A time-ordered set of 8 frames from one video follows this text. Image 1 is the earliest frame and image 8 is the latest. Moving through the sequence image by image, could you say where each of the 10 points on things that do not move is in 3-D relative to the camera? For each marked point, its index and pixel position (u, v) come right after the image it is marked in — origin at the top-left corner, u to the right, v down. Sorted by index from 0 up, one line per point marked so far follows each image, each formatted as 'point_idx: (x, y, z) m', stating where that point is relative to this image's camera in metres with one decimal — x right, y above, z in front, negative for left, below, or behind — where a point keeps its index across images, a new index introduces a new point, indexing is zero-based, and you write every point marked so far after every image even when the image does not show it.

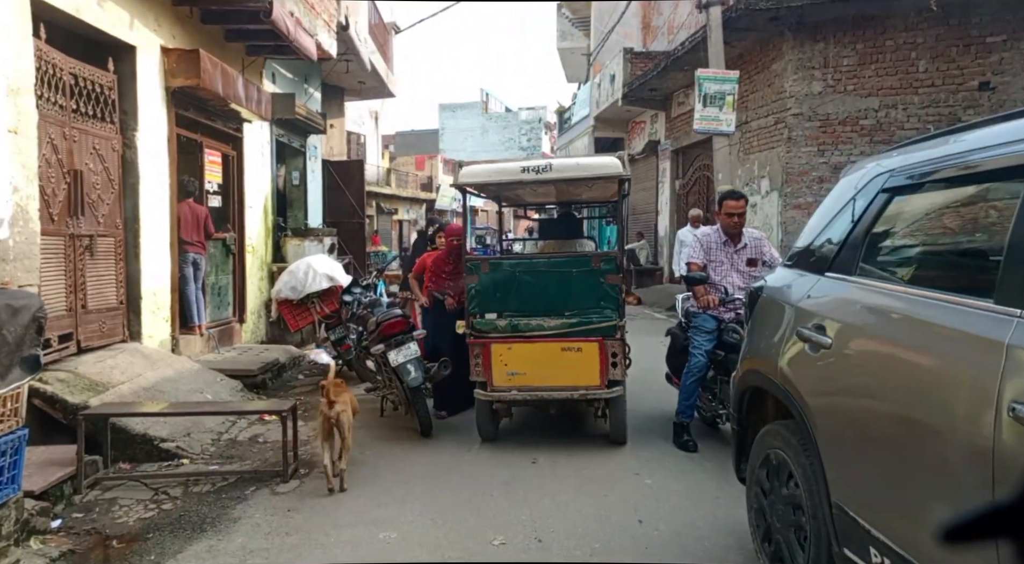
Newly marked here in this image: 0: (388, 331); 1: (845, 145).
0: (-0.9, -0.4, +5.4) m
1: (+5.4, +2.2, +11.7) m
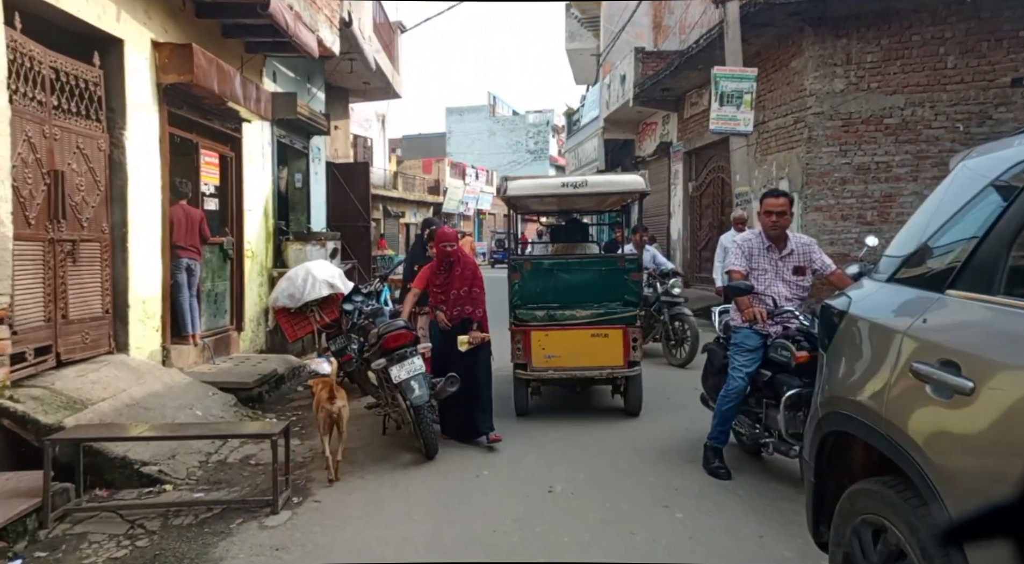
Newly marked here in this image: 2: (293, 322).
0: (-0.8, -0.4, +4.9) m
1: (+5.6, +2.1, +11.2) m
2: (-2.0, -0.4, +6.6) m
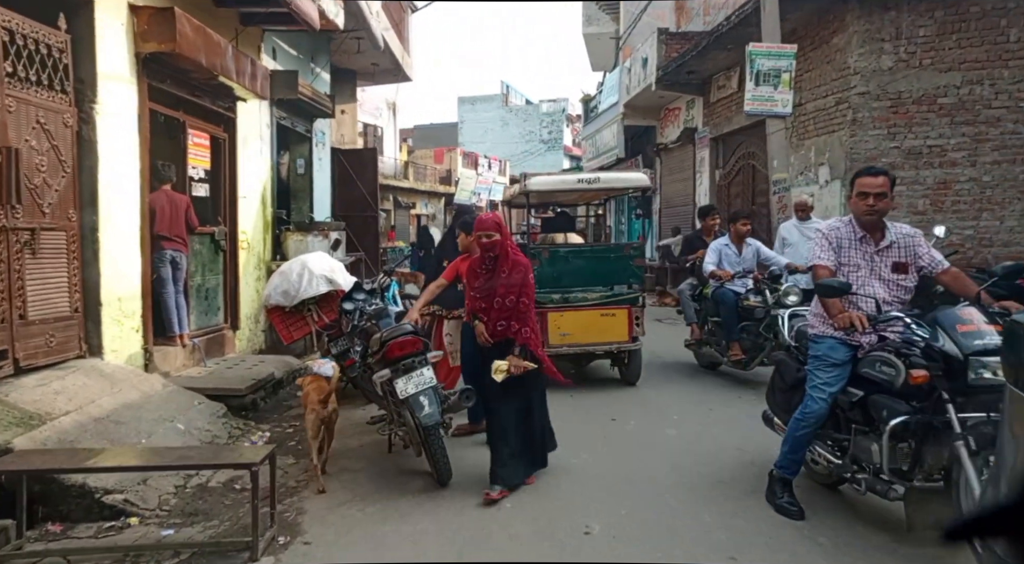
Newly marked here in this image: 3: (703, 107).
0: (-0.7, -0.4, +4.2) m
1: (+5.8, +2.2, +10.3) m
2: (-1.8, -0.3, +5.9) m
3: (+4.3, +3.9, +16.1) m
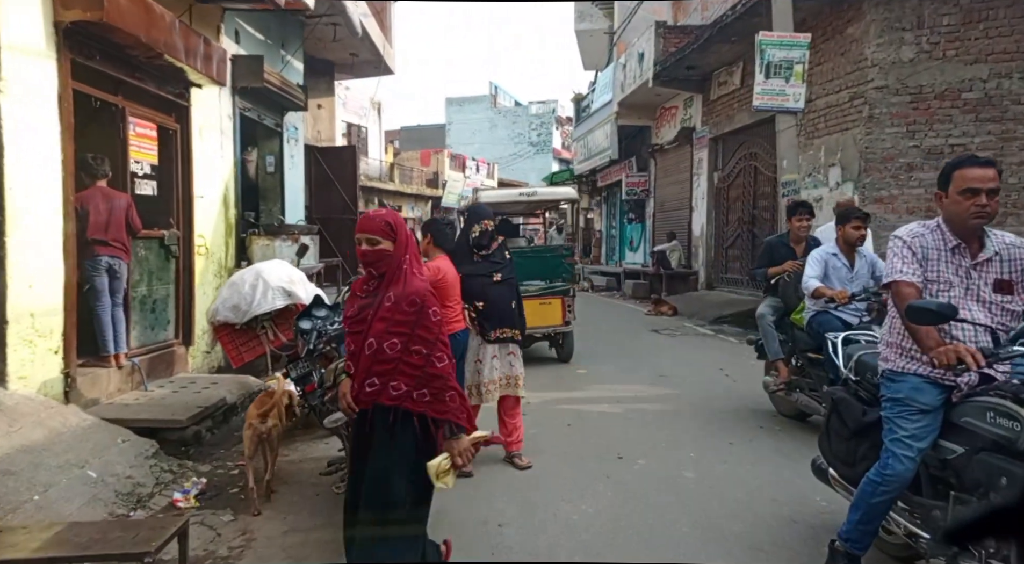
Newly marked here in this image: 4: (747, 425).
0: (-0.7, -0.5, +3.3) m
1: (+5.7, +2.1, +9.6) m
2: (-1.9, -0.4, +5.0) m
3: (+4.0, +3.8, +15.3) m
4: (+1.8, -1.1, +5.5) m
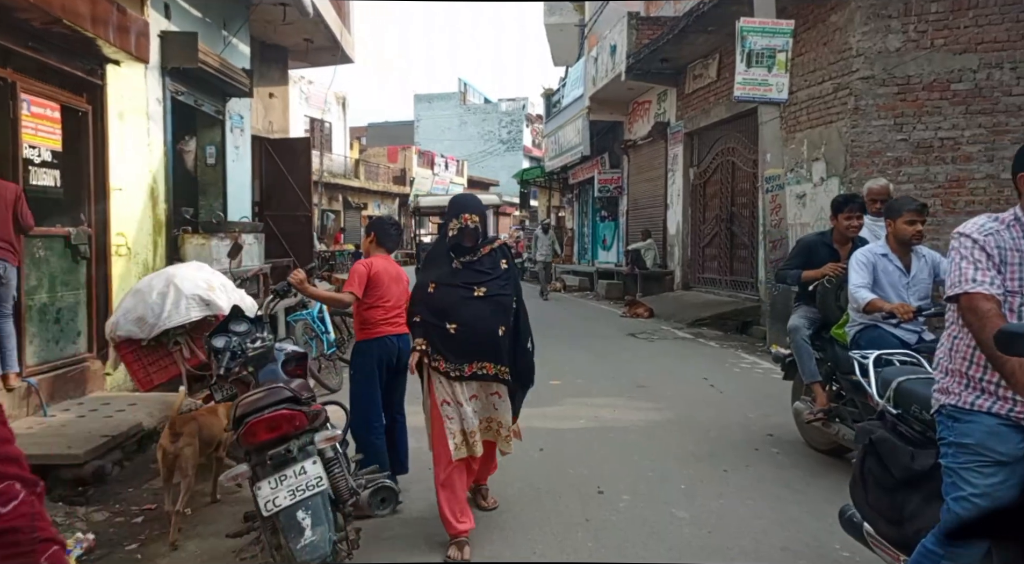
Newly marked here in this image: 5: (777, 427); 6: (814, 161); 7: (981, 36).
0: (-0.9, -0.5, +2.6) m
1: (+5.3, +2.1, +9.1) m
2: (-2.1, -0.5, +4.2) m
3: (+3.4, +3.8, +14.7) m
4: (+1.5, -1.1, +4.8) m
5: (+2.0, -1.1, +5.3) m
6: (+4.2, +1.7, +10.0) m
7: (+5.8, +3.0, +8.9) m
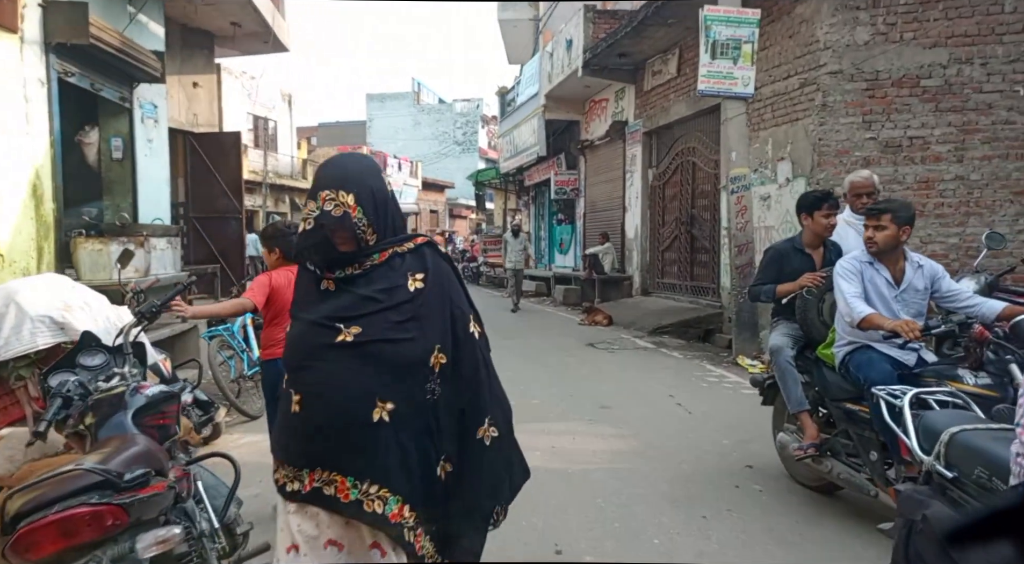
0: (-1.1, -0.6, +1.8) m
1: (+4.7, +2.0, +8.6) m
2: (-2.4, -0.5, +3.3) m
3: (+2.4, +3.7, +14.2) m
4: (+1.2, -1.2, +4.2) m
5: (+1.6, -1.2, +4.6) m
6: (+3.6, +1.6, +9.6) m
7: (+5.2, +3.0, +8.5) m
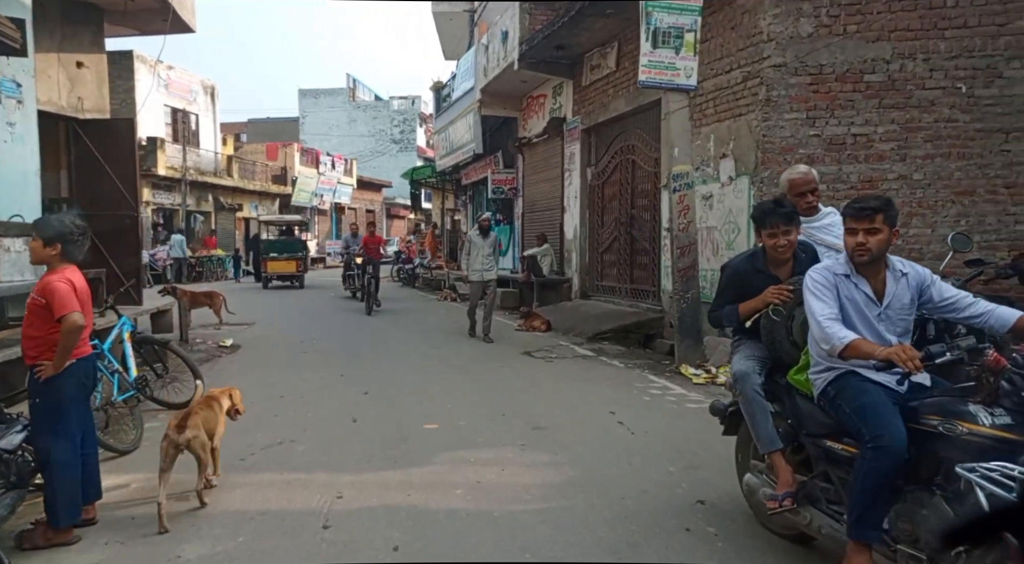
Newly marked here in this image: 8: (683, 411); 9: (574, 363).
0: (-1.3, -0.7, +1.0) m
1: (+3.8, +2.0, +8.3) m
2: (-2.8, -0.6, +2.4) m
3: (+1.1, +3.6, +13.6) m
4: (+0.8, -1.2, +3.6) m
5: (+1.1, -1.2, +4.1) m
6: (+2.7, +1.6, +9.1) m
7: (+4.3, +2.9, +8.2) m
8: (+1.5, -1.1, +6.1) m
9: (+0.8, -1.0, +8.6) m
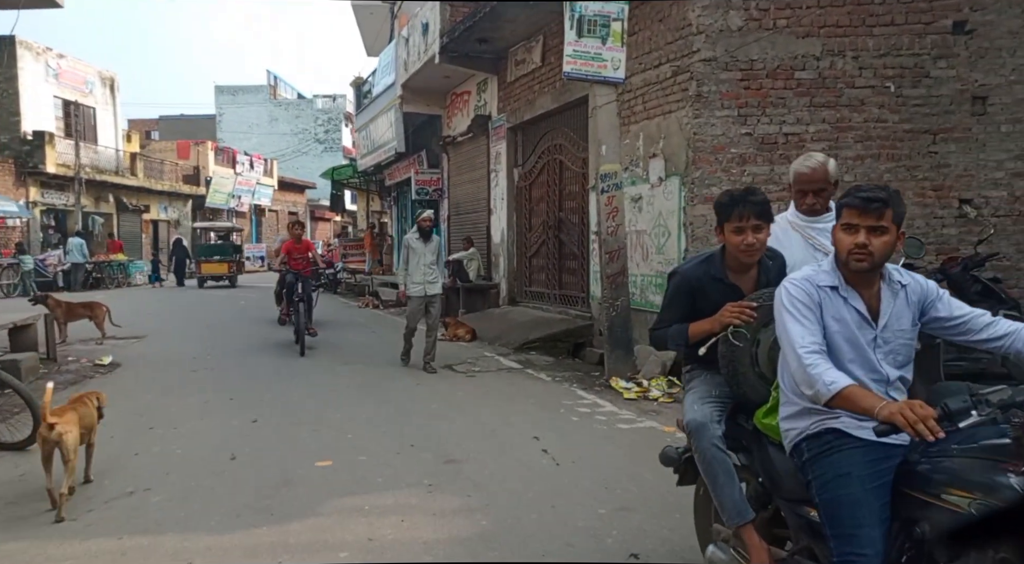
0: (-1.5, -0.7, +0.1) m
1: (+2.9, +1.9, +7.9) m
2: (-3.1, -0.7, +1.4) m
3: (-0.3, +3.5, +13.0) m
4: (+0.3, -1.3, +2.9) m
5: (+0.6, -1.3, +3.4) m
6: (+1.7, +1.5, +8.6) m
7: (+3.4, +2.9, +7.9) m
8: (+0.8, -1.2, +5.5) m
9: (-0.2, -1.1, +7.9) m
